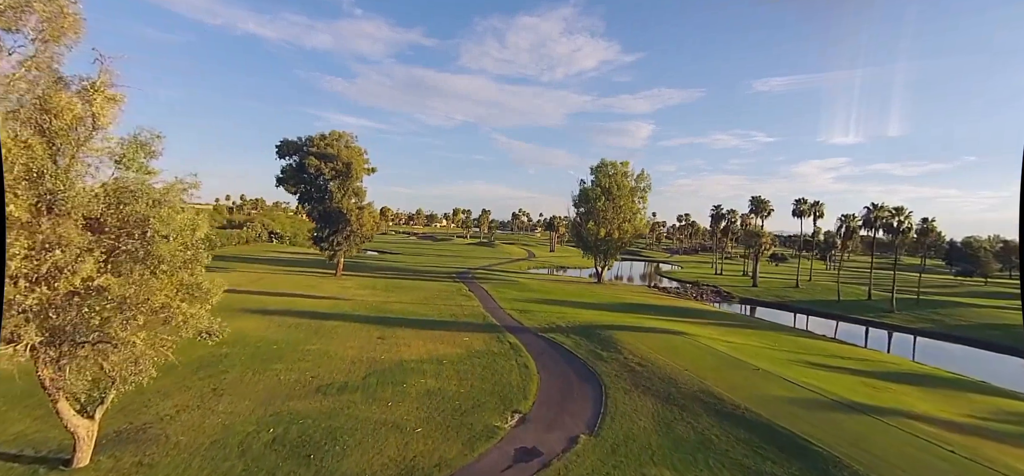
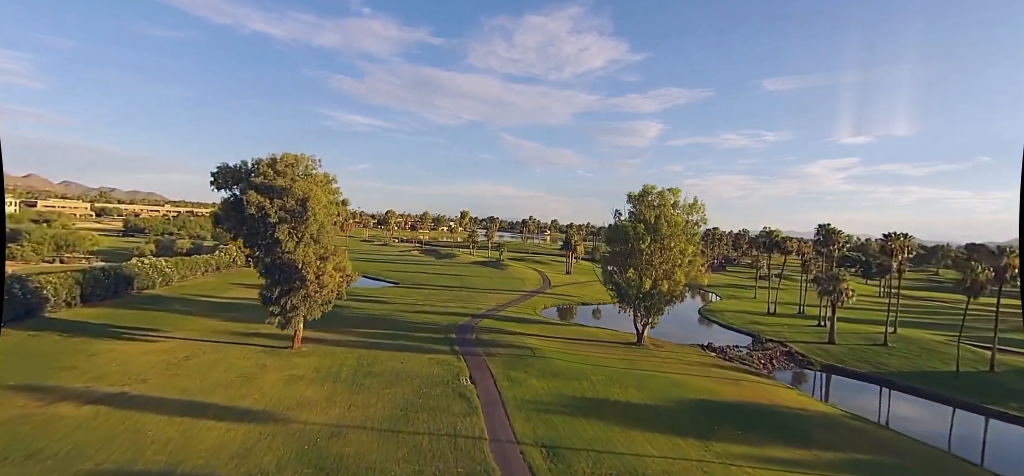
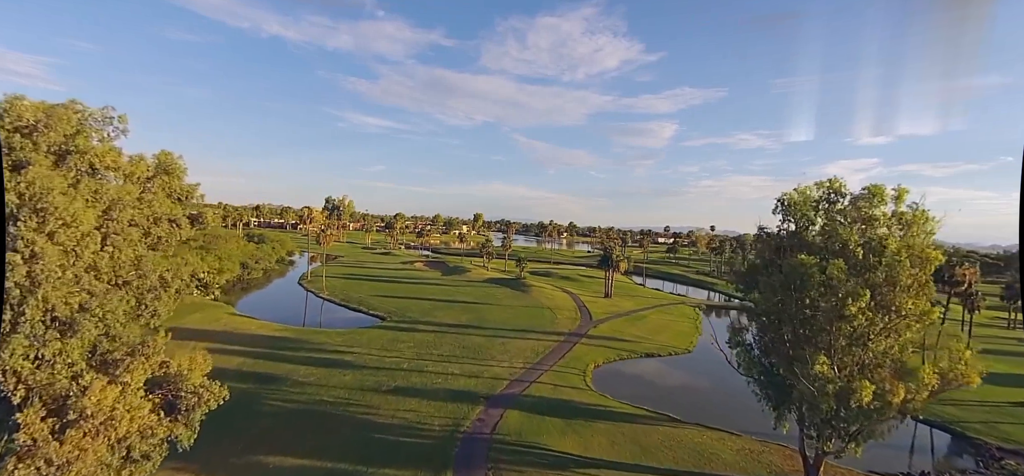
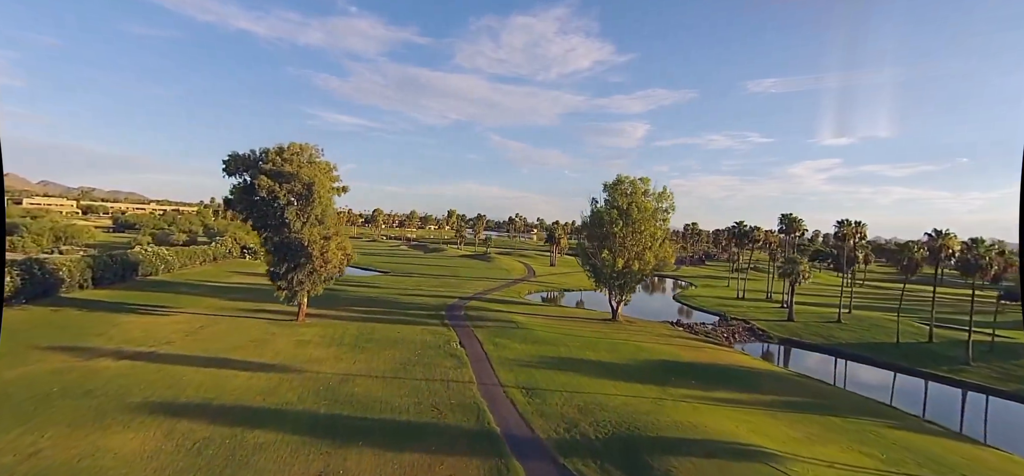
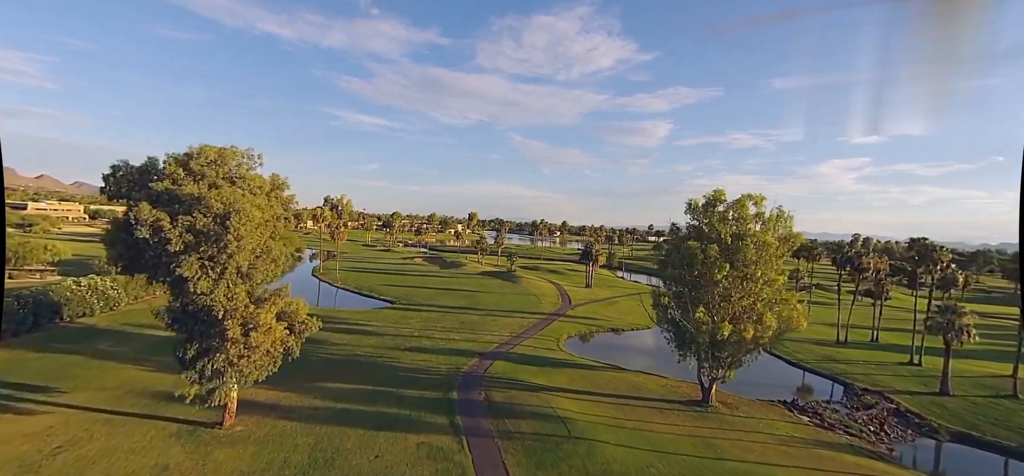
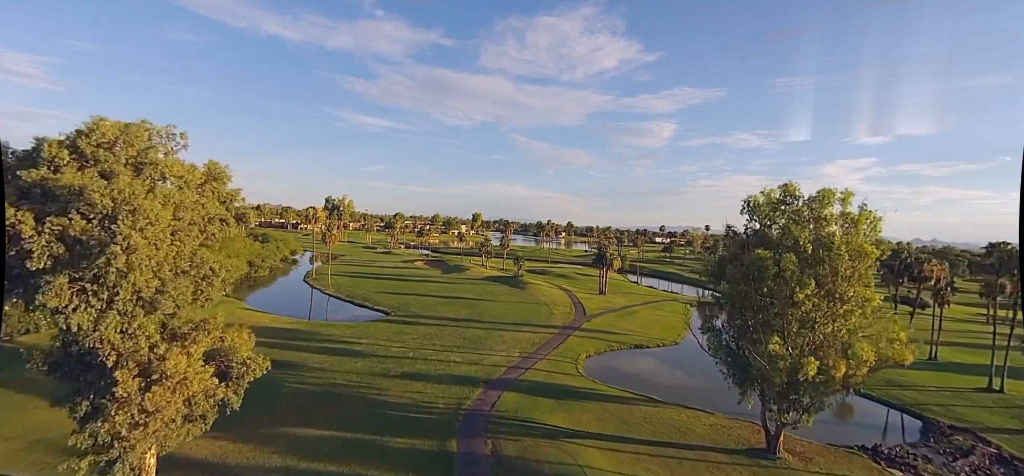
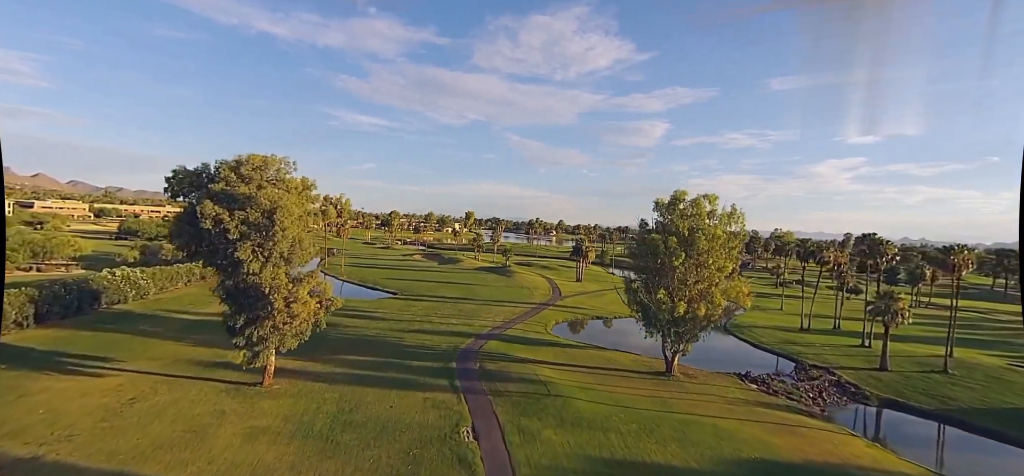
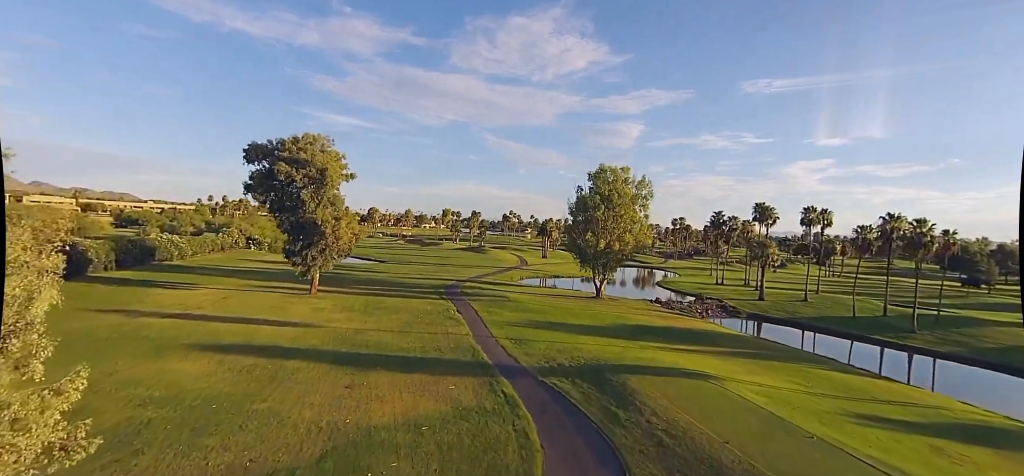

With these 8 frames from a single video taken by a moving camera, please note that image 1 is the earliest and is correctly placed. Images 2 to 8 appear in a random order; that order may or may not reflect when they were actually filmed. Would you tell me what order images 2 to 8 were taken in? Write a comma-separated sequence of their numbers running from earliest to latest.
8, 4, 2, 7, 5, 6, 3
